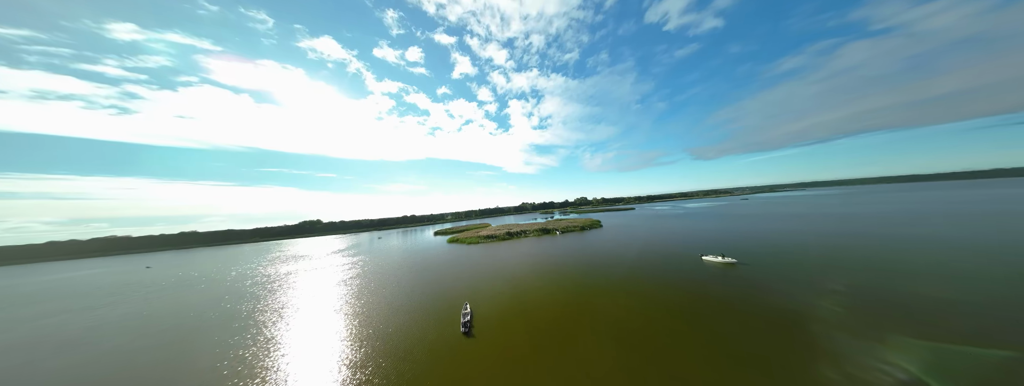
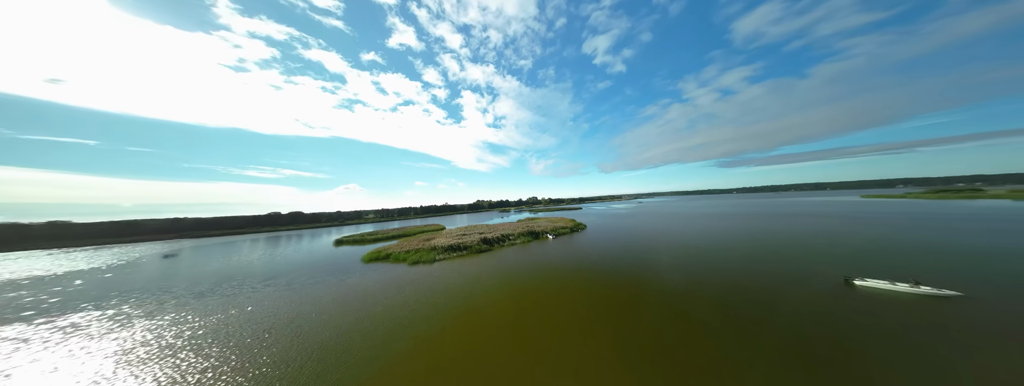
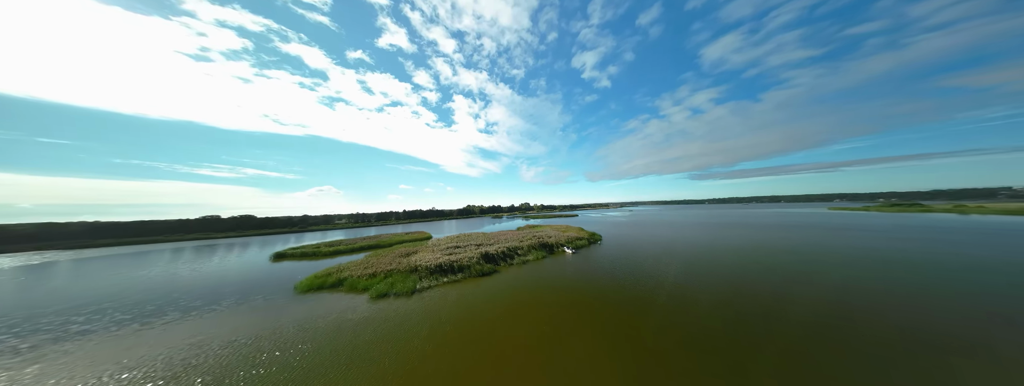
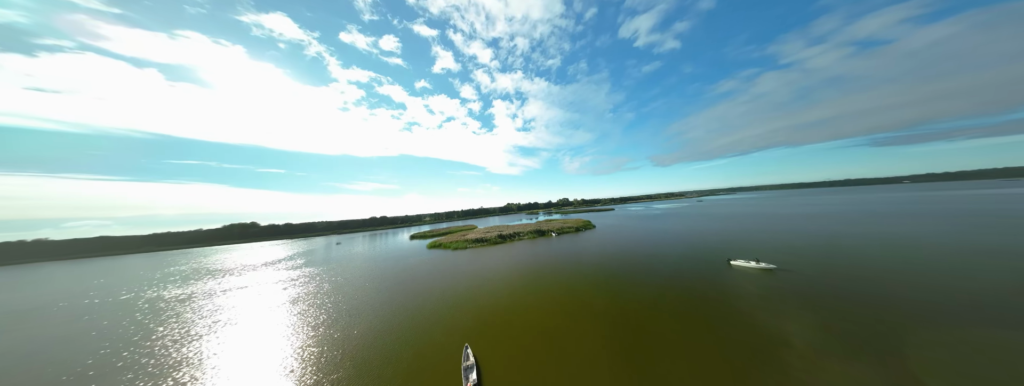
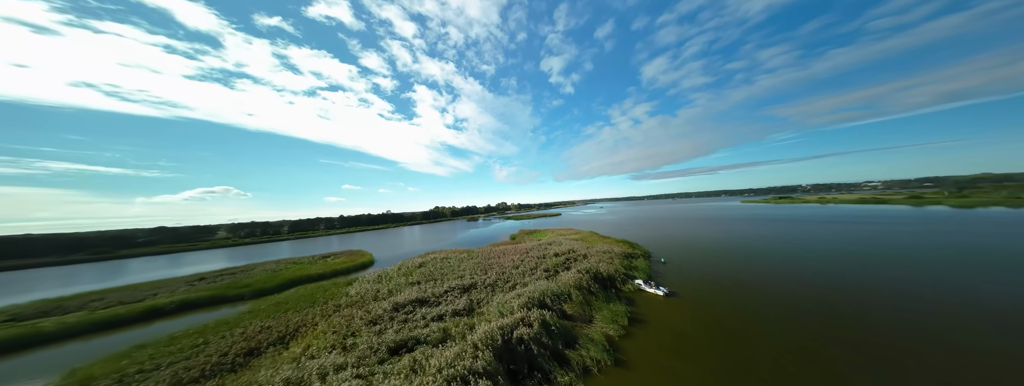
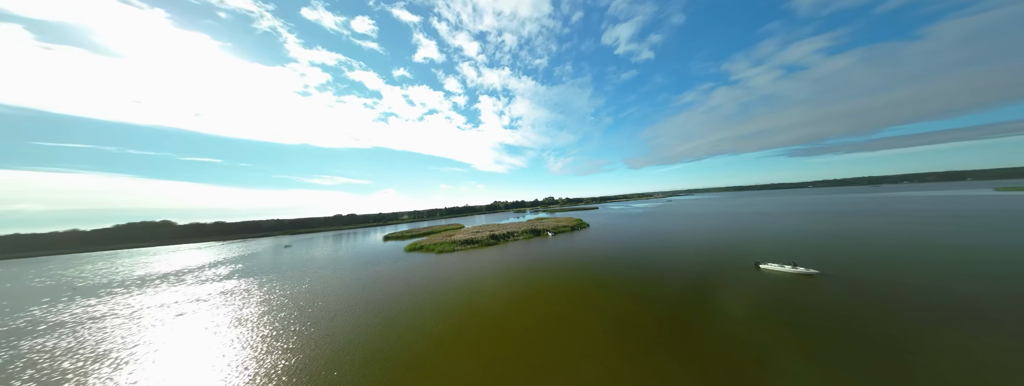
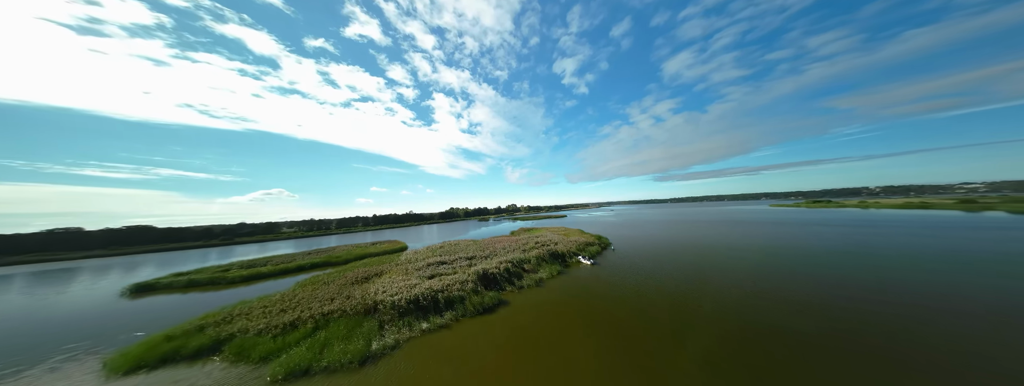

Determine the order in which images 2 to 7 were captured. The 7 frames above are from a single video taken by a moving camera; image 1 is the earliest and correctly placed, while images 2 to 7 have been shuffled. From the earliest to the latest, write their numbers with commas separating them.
4, 6, 2, 3, 7, 5
